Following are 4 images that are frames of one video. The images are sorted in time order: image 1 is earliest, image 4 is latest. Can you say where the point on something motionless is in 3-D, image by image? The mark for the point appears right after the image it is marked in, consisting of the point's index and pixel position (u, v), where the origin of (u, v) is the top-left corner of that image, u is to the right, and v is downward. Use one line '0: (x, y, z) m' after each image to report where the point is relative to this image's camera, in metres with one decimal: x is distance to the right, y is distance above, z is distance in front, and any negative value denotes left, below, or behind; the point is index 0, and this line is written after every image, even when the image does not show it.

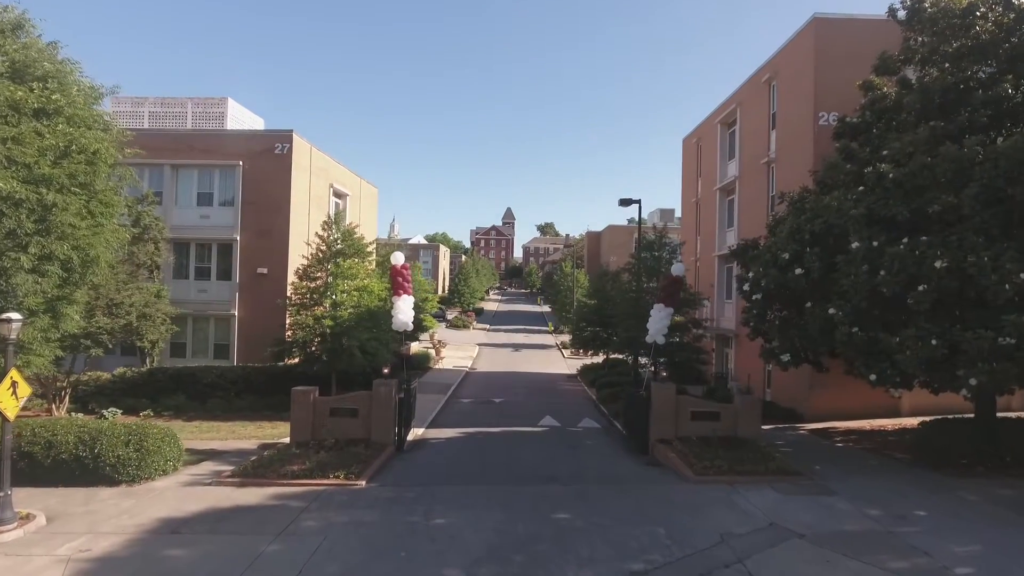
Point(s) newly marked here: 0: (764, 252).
0: (+4.9, +0.7, +12.8) m
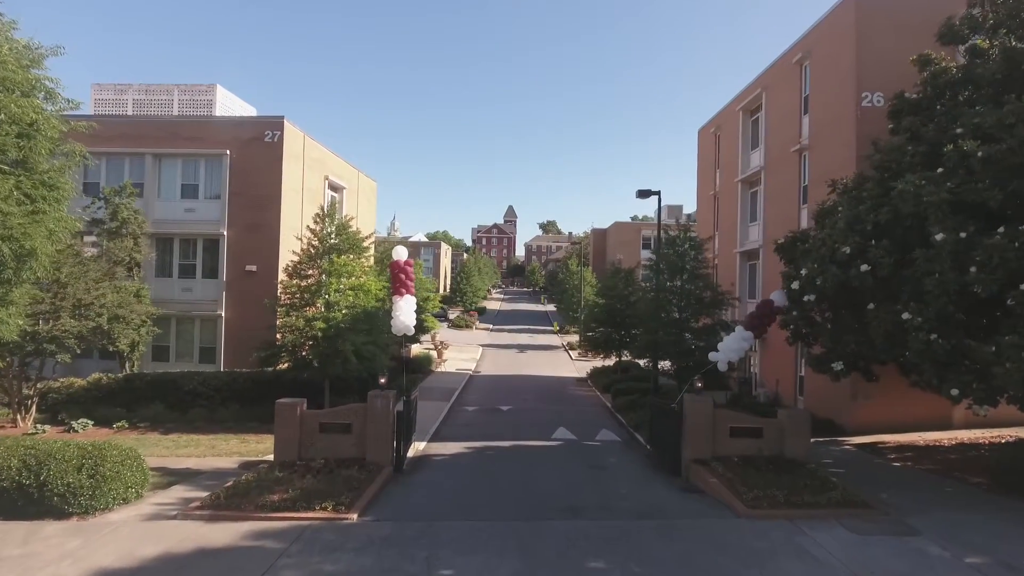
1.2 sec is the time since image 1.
0: (+5.2, +0.7, +11.1) m
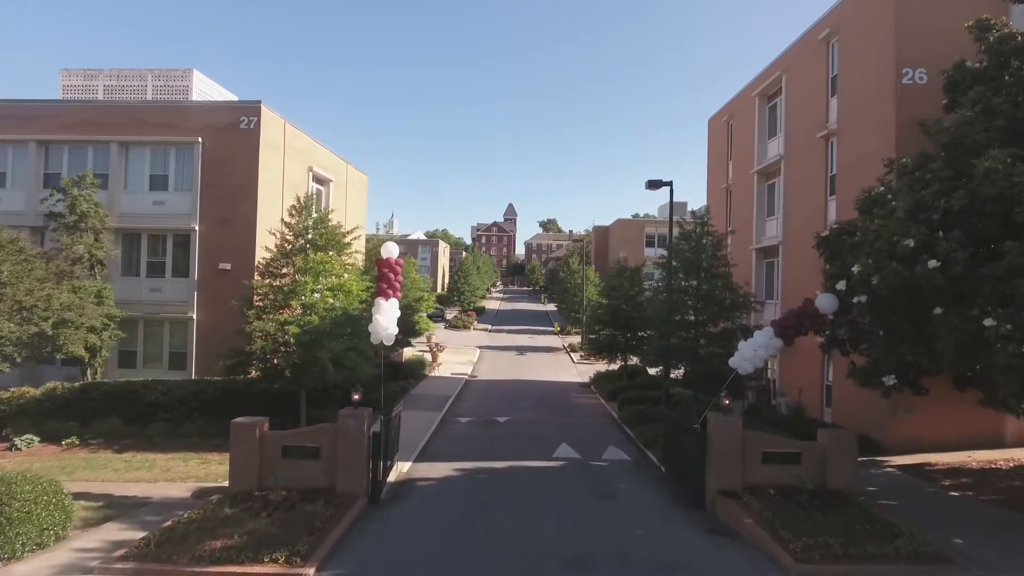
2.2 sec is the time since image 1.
0: (+5.1, +0.7, +9.4) m
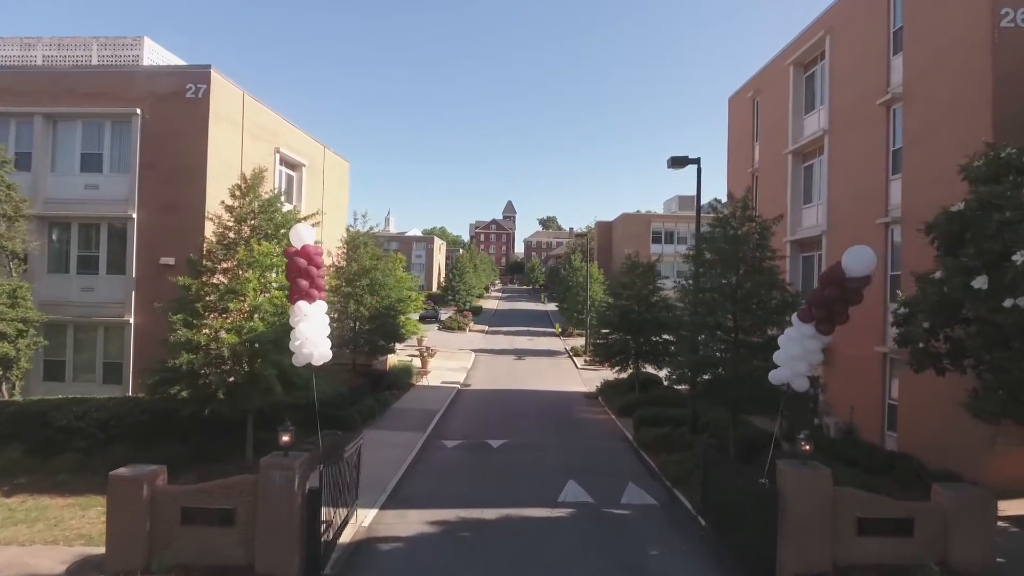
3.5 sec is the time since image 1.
0: (+5.0, +0.7, +6.4) m
